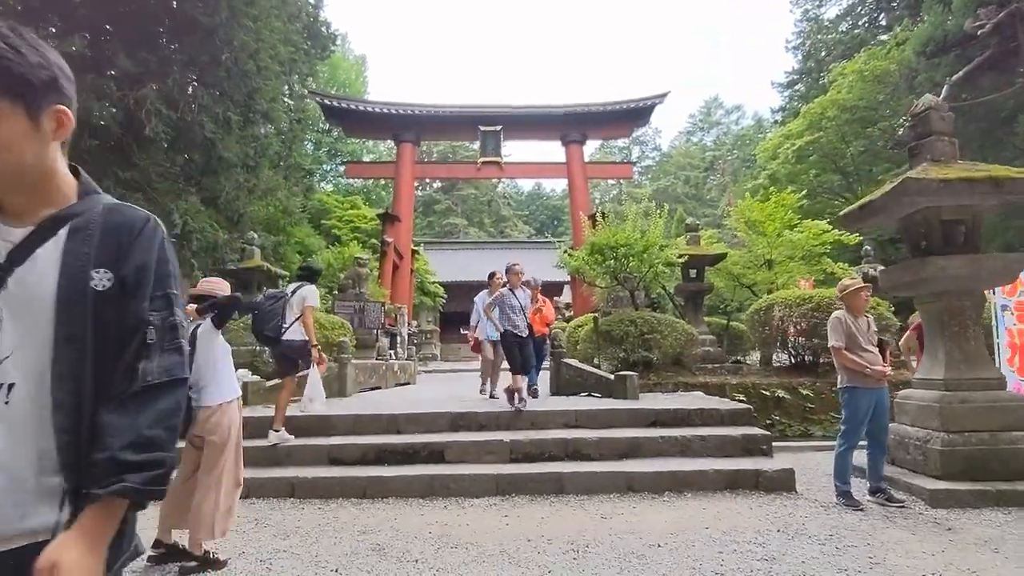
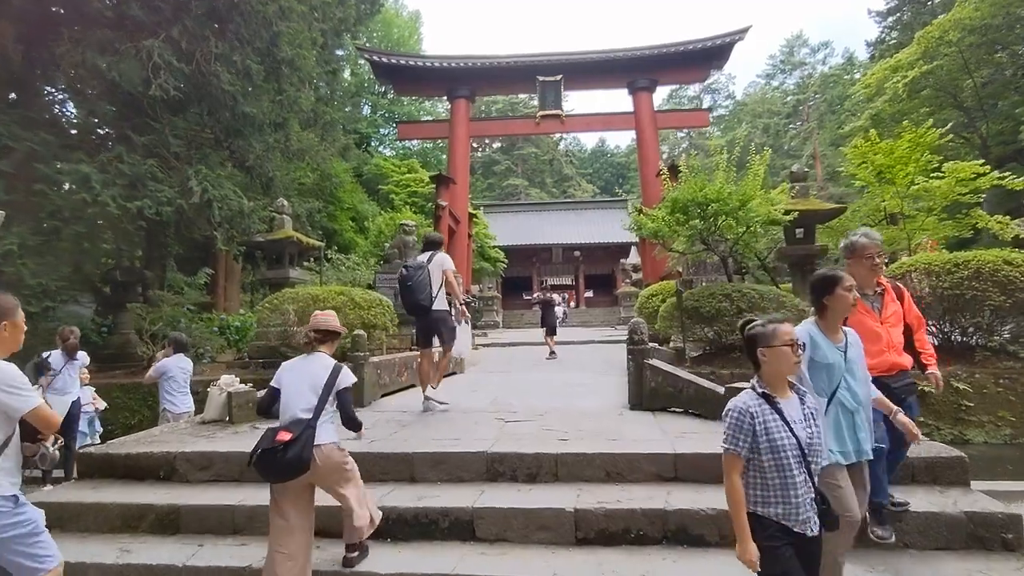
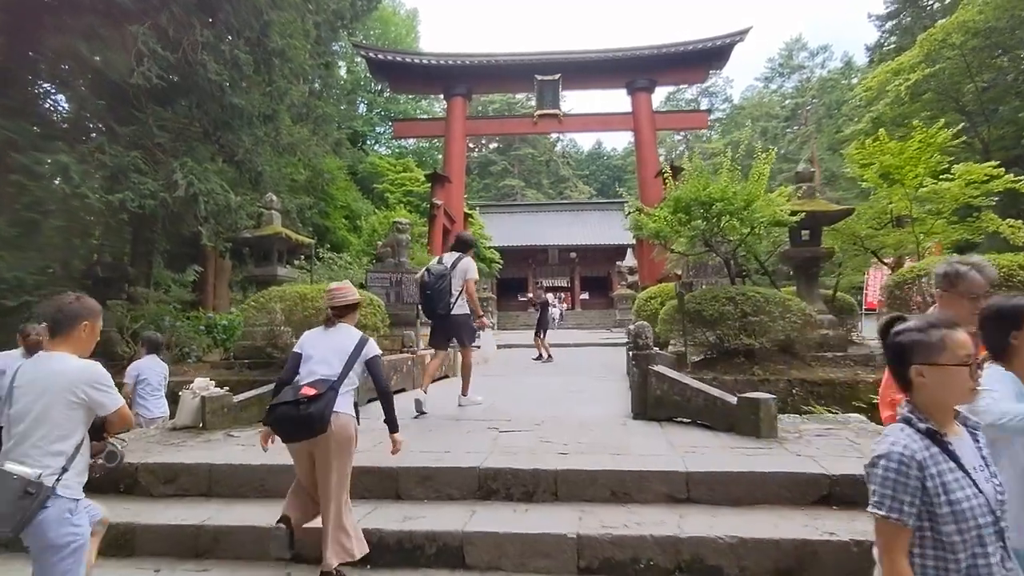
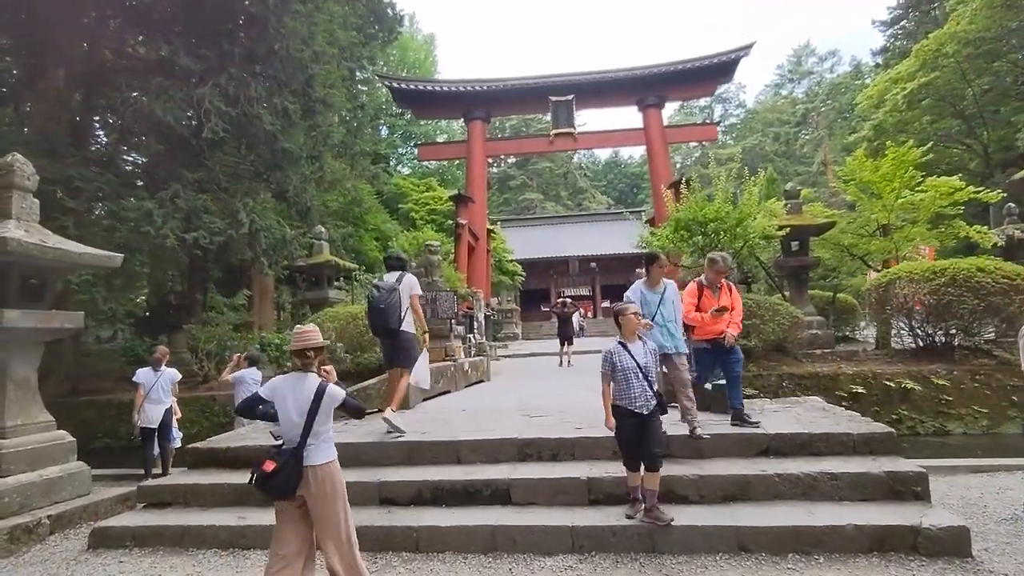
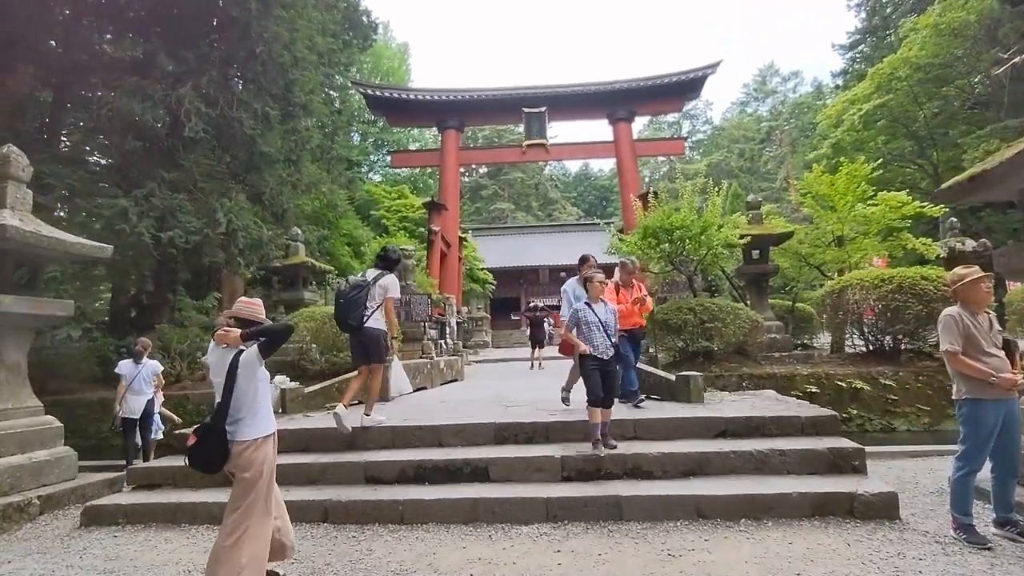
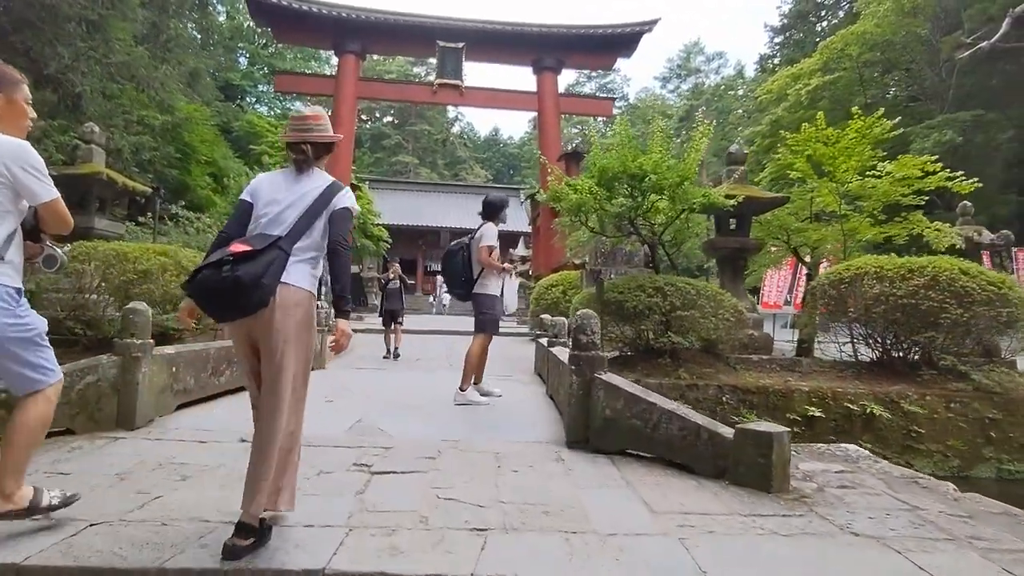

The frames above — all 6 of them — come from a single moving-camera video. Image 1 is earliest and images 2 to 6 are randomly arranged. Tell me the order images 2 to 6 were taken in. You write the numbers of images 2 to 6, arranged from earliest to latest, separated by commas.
5, 4, 2, 3, 6
